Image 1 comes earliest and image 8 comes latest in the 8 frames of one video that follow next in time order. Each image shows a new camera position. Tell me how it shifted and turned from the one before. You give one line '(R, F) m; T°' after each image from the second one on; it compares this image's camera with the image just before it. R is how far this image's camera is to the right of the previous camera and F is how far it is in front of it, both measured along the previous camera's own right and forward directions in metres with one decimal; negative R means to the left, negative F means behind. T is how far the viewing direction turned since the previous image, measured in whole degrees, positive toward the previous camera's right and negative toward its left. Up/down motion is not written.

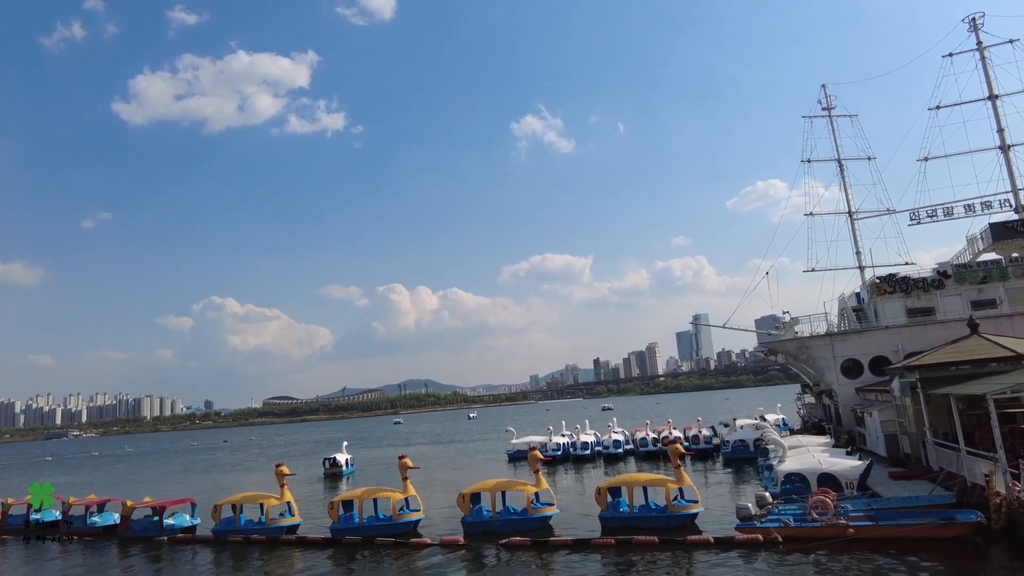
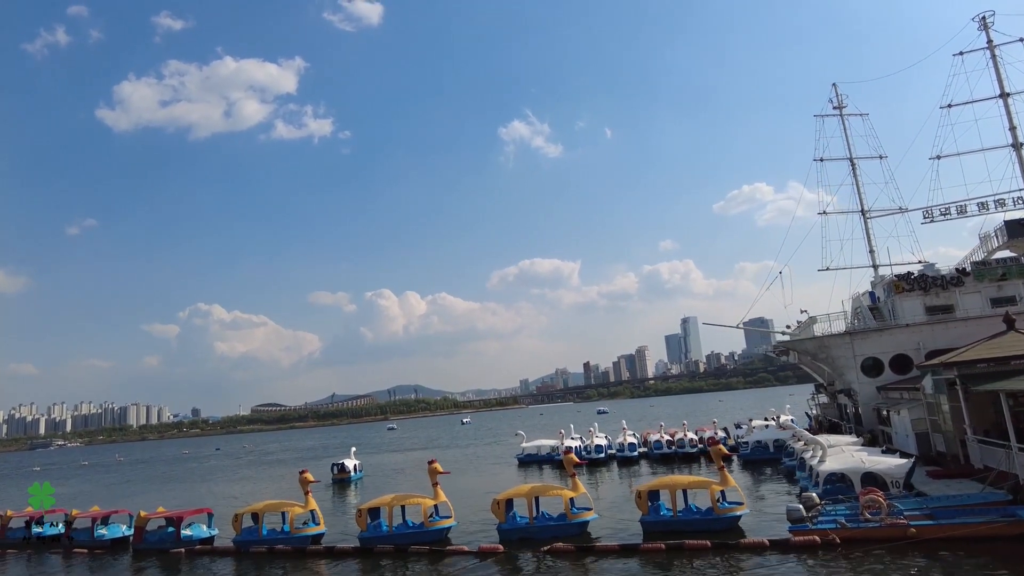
(-1.3, +0.5) m; +1°
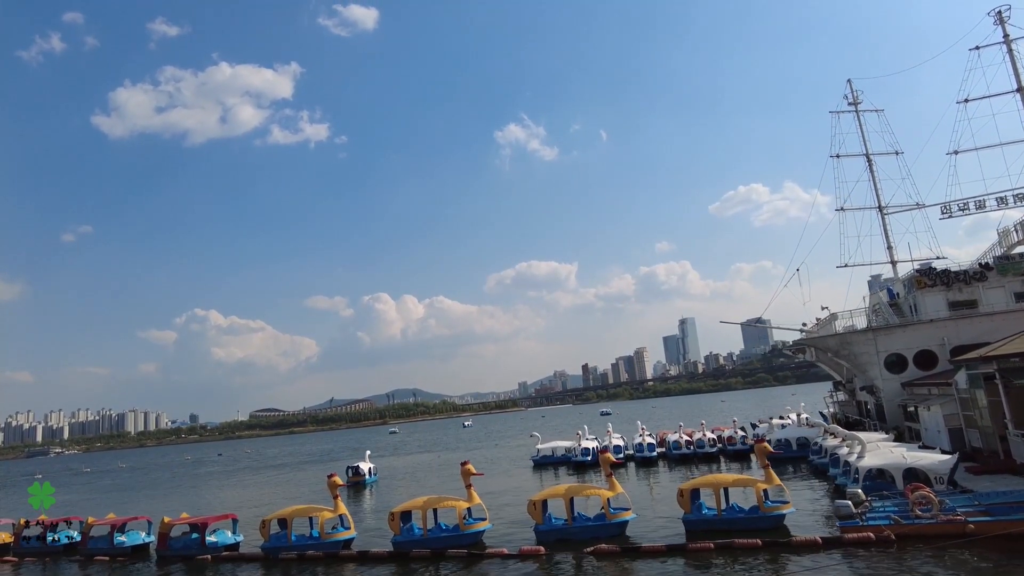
(-1.1, +0.3) m; 0°
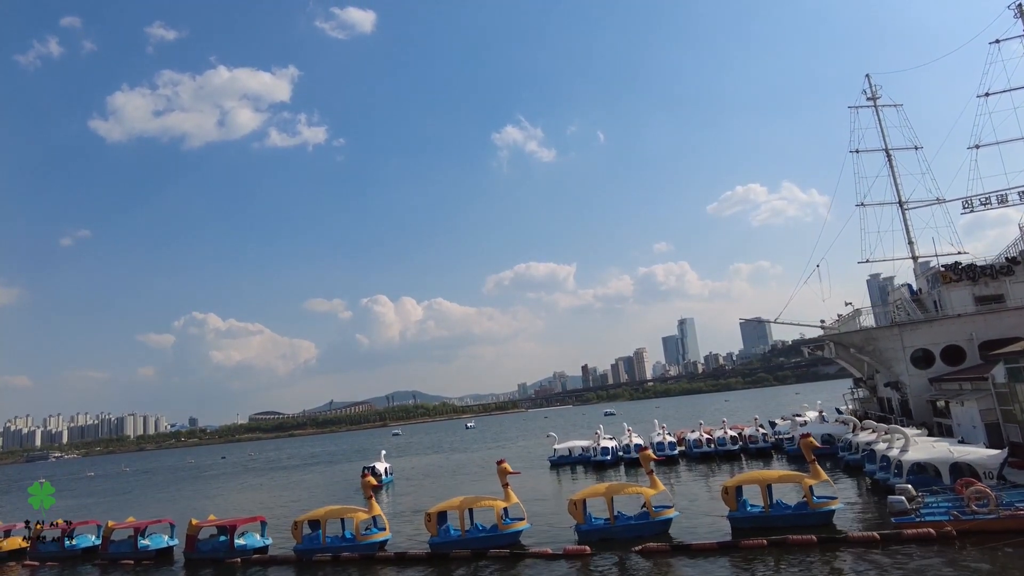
(-1.1, +0.3) m; 0°
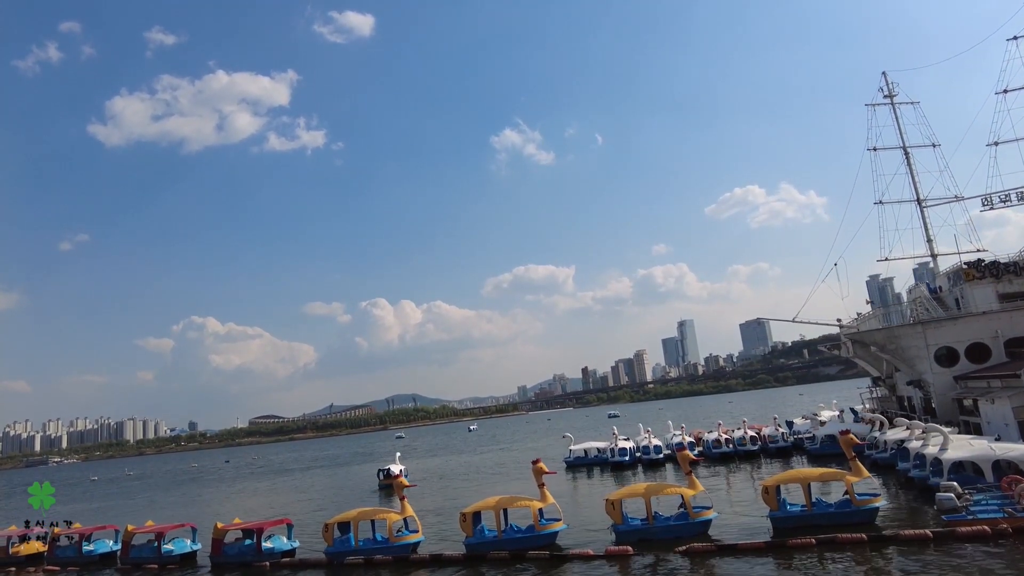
(-1.0, +0.2) m; 0°
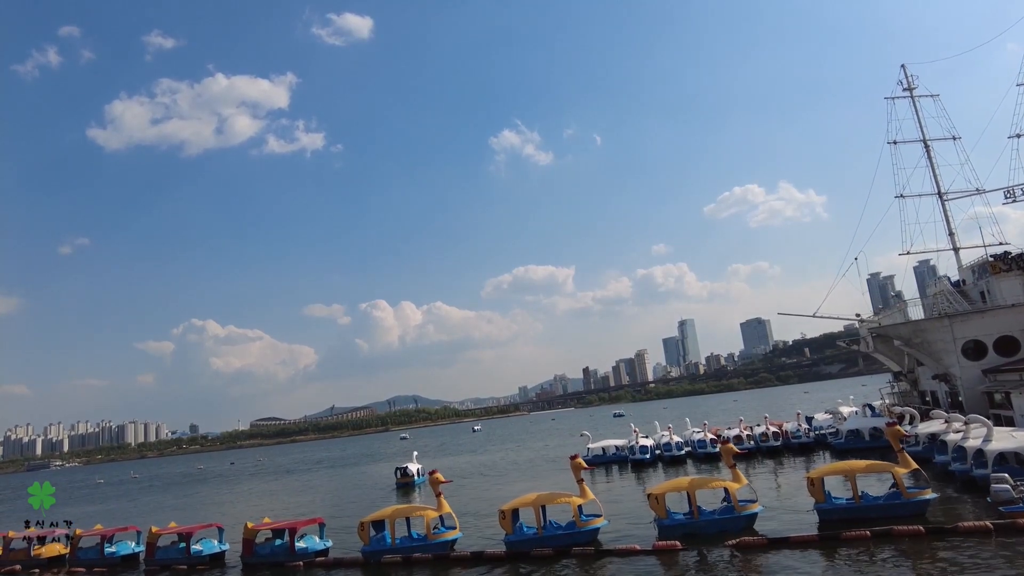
(-1.1, +0.2) m; 0°
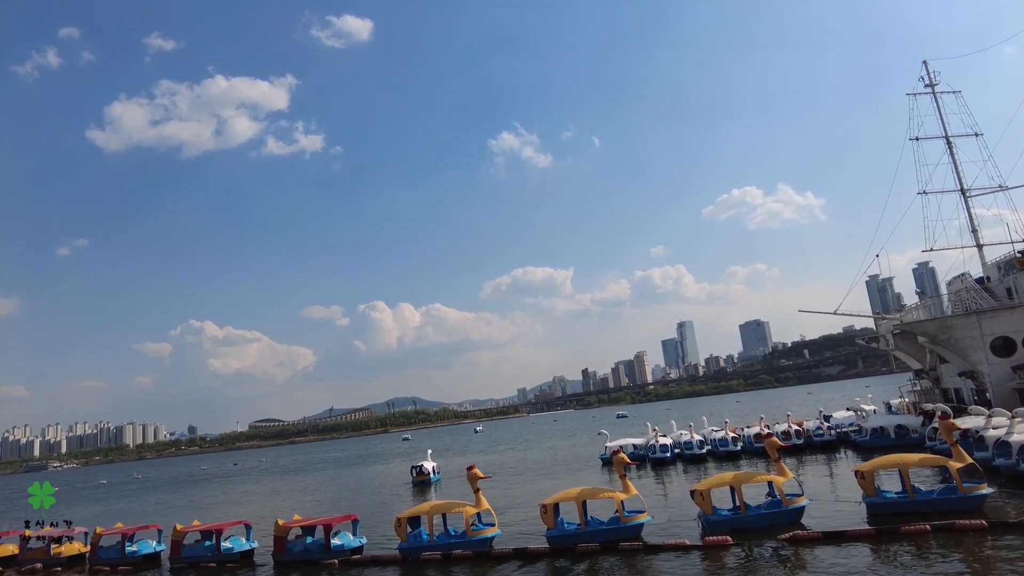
(-1.2, +0.3) m; 0°
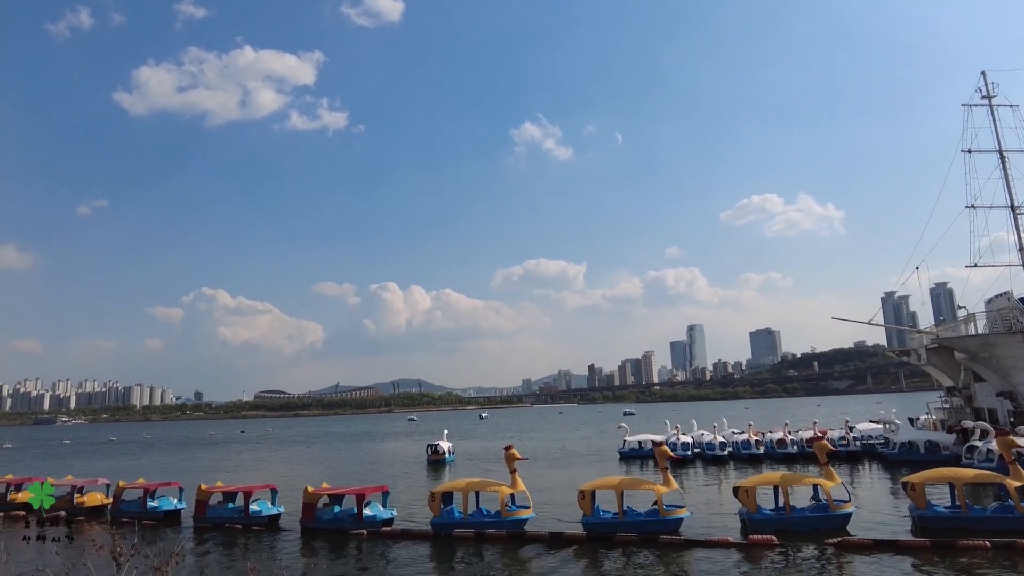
(-1.1, +0.3) m; -1°
